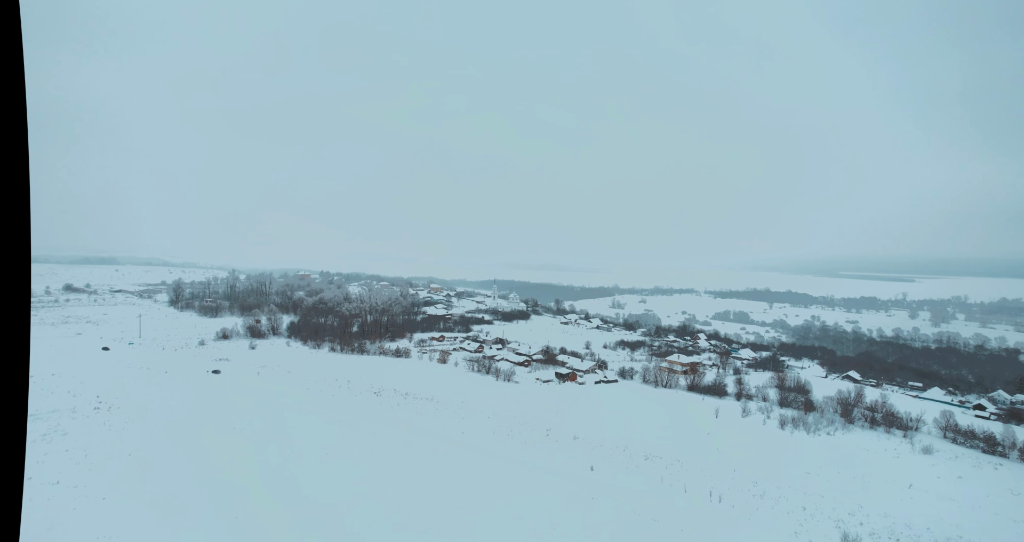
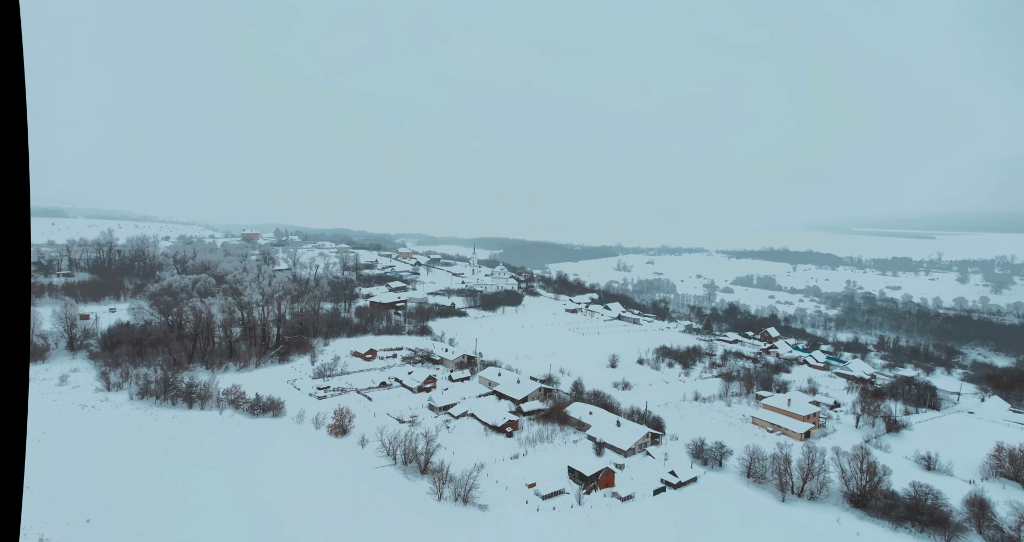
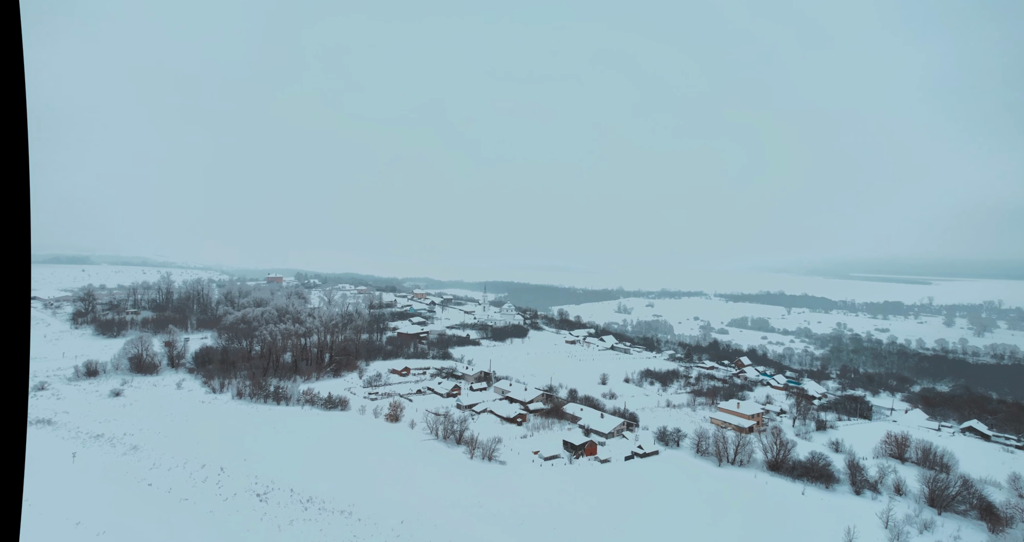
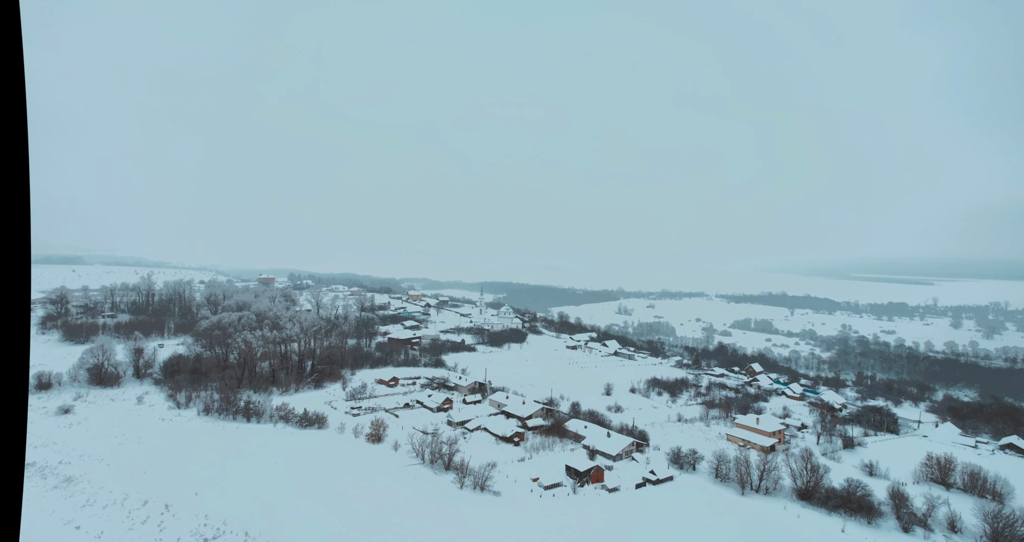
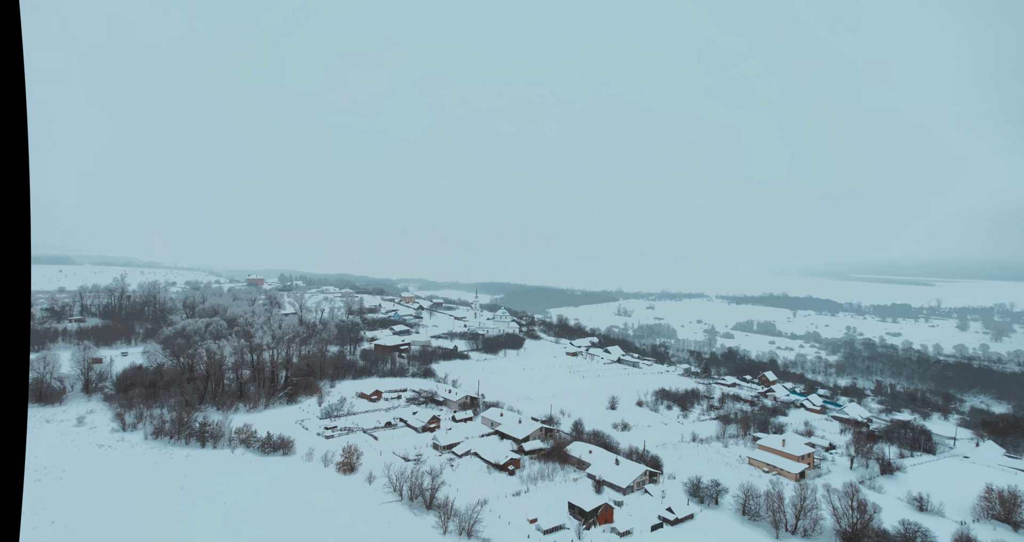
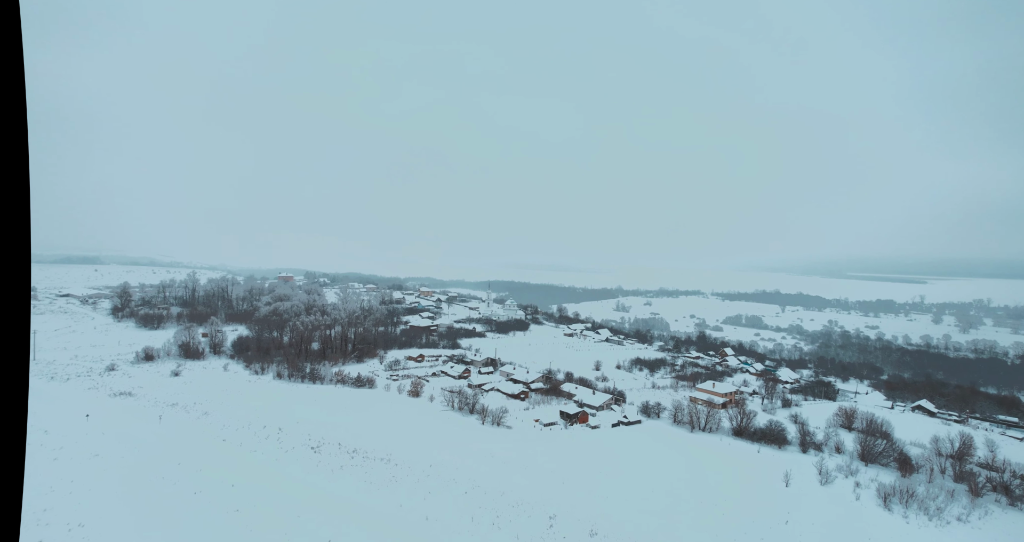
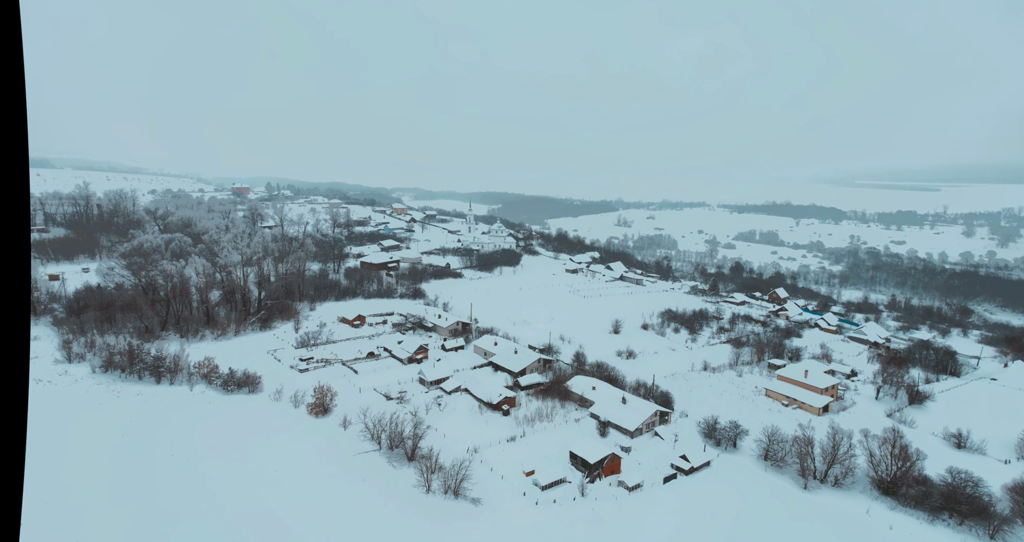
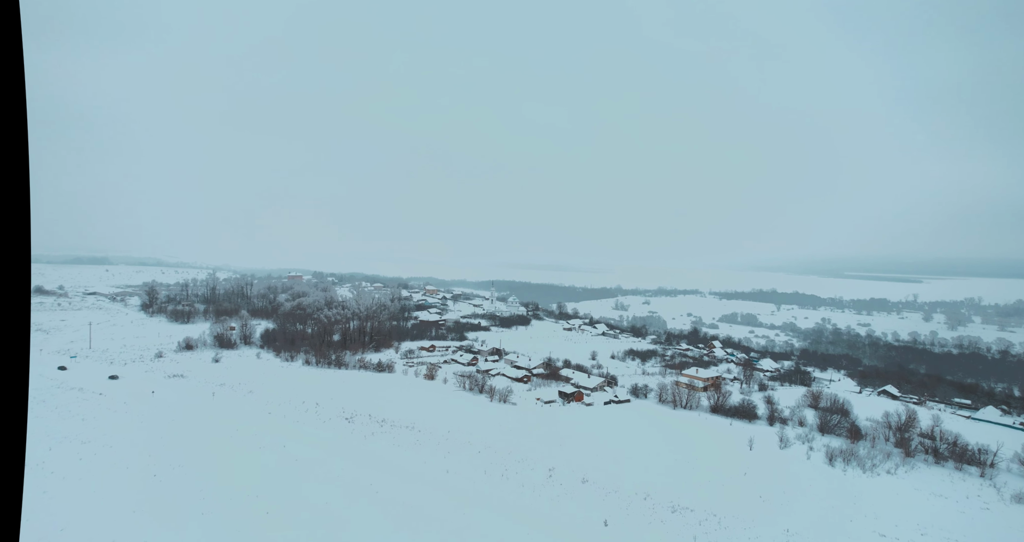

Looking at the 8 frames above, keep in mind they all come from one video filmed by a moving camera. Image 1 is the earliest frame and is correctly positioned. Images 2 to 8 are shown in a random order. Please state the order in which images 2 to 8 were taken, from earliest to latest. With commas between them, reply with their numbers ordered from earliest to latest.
8, 6, 3, 4, 5, 2, 7
